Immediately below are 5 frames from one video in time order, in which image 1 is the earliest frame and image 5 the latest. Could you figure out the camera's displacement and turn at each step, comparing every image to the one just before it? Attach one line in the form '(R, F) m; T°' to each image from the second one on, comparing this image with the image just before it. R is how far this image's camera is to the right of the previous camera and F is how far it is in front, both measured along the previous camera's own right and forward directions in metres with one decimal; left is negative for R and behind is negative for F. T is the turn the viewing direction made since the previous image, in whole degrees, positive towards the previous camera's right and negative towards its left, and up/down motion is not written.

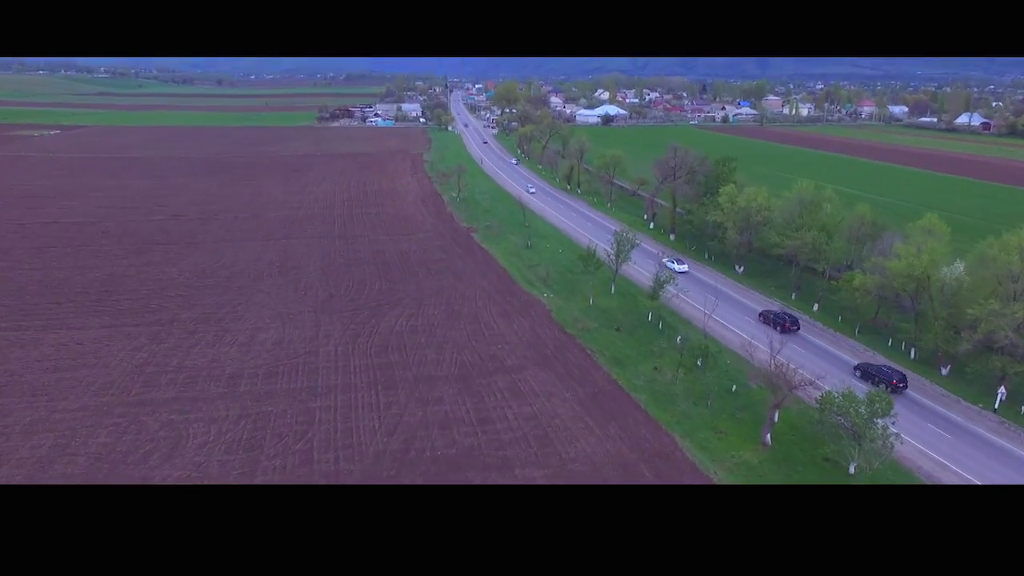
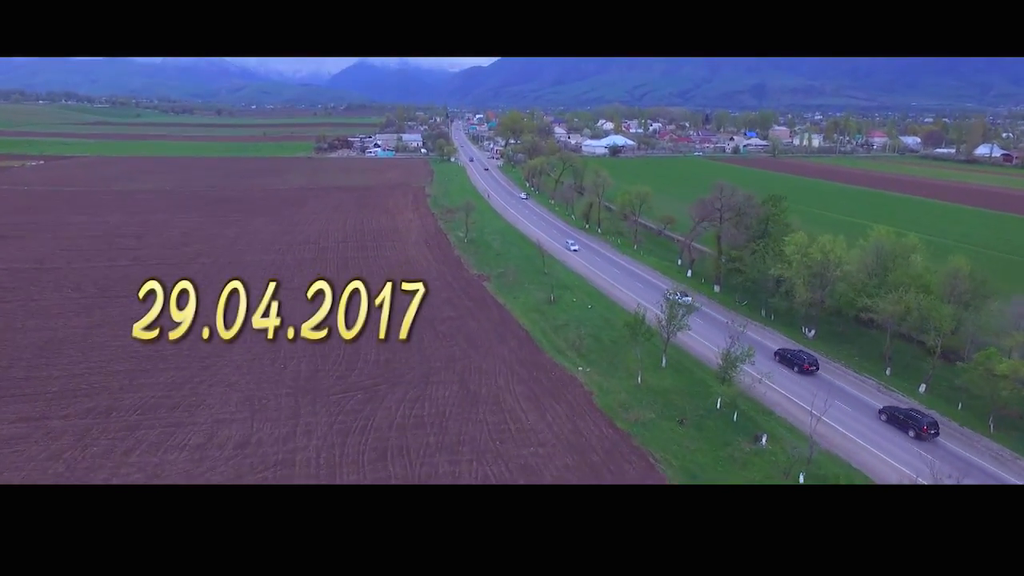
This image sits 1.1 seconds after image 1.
(-0.5, +2.5) m; 0°
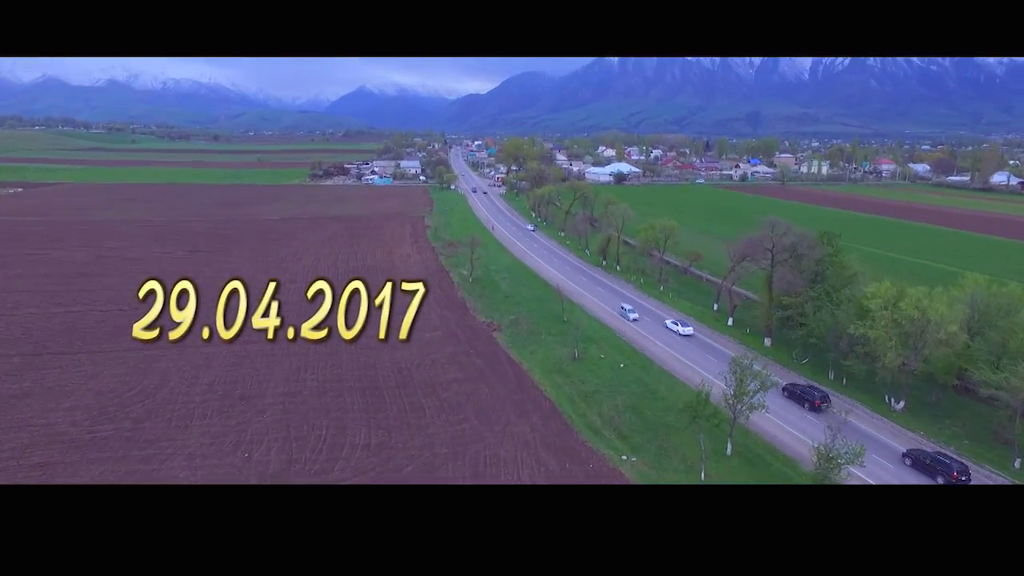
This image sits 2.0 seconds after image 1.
(-0.4, +2.2) m; 0°
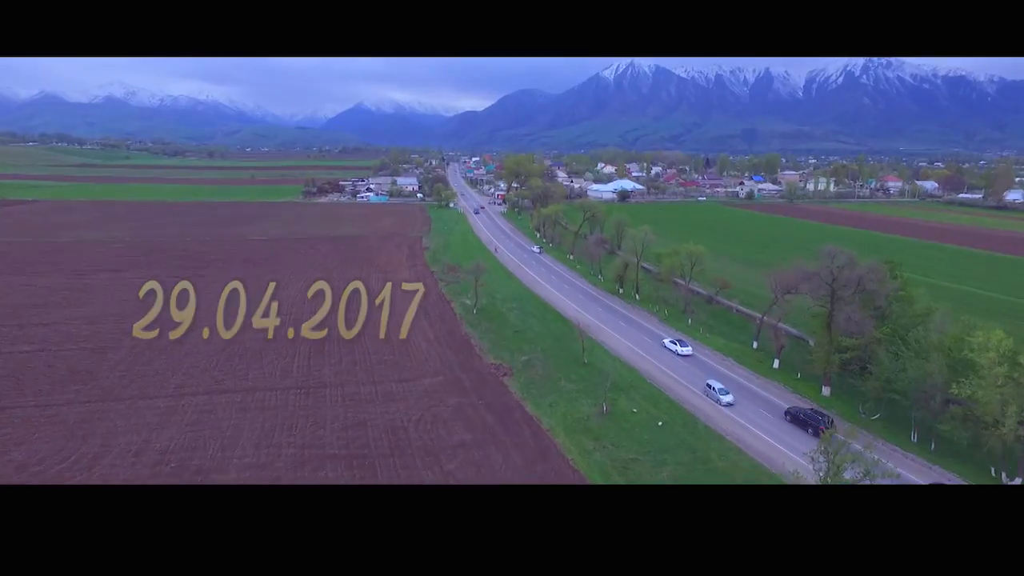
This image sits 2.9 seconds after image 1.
(-0.3, +1.9) m; 0°
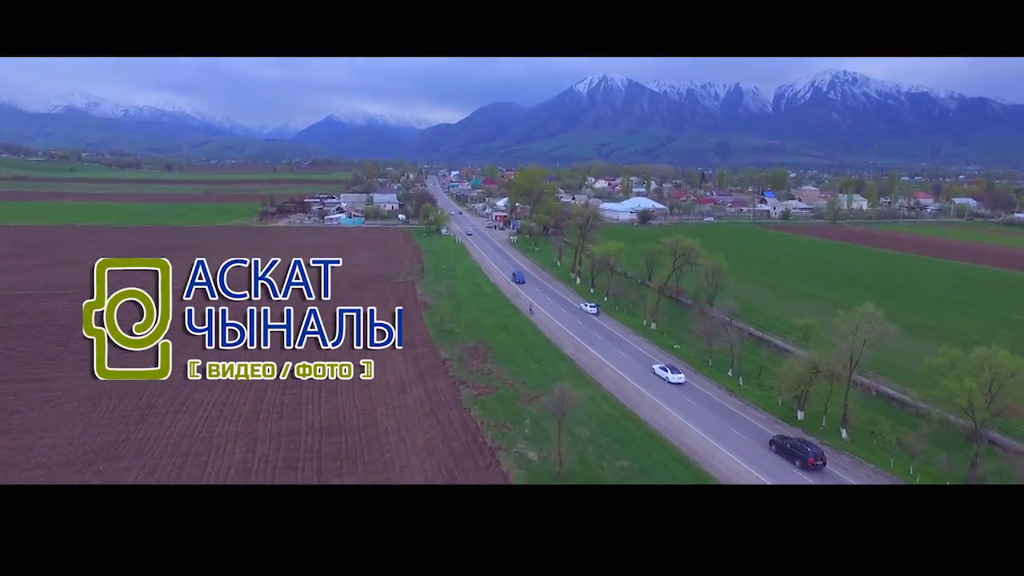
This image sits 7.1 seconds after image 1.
(-1.9, +8.4) m; +2°
